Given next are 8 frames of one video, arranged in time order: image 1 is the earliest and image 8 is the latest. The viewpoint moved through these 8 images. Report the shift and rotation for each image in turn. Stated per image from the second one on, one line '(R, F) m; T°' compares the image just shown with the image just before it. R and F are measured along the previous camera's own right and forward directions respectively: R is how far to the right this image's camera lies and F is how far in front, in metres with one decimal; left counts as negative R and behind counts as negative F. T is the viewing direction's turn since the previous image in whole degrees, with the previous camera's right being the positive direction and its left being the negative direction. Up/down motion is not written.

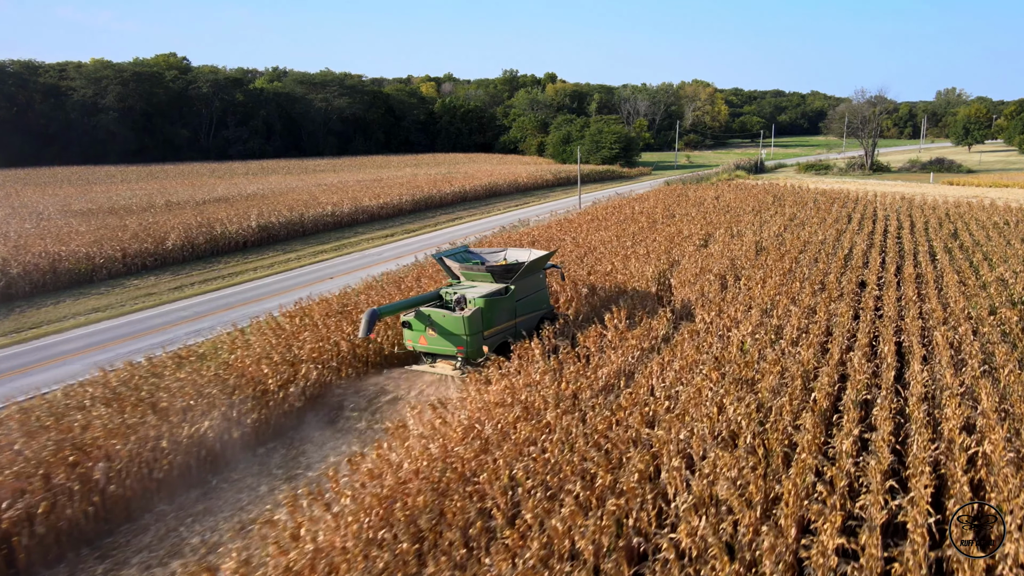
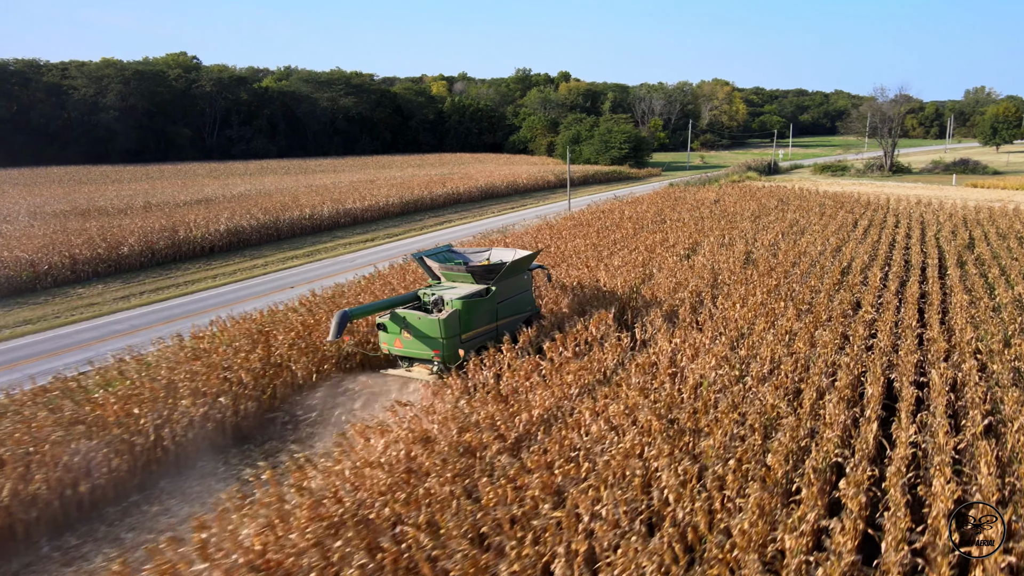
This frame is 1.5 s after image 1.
(+1.0, +1.3) m; -2°
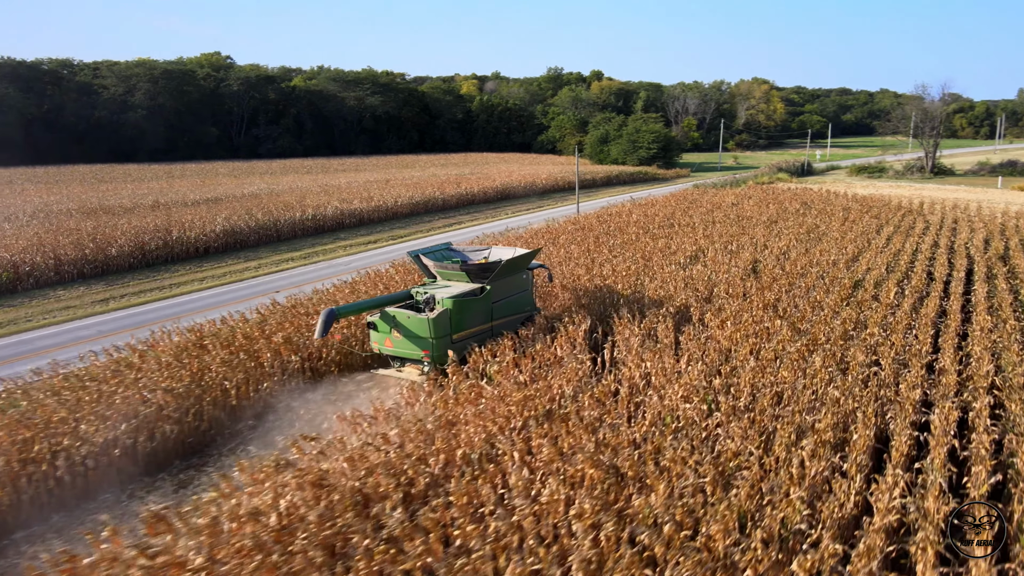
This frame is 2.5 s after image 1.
(+0.9, +0.9) m; -3°
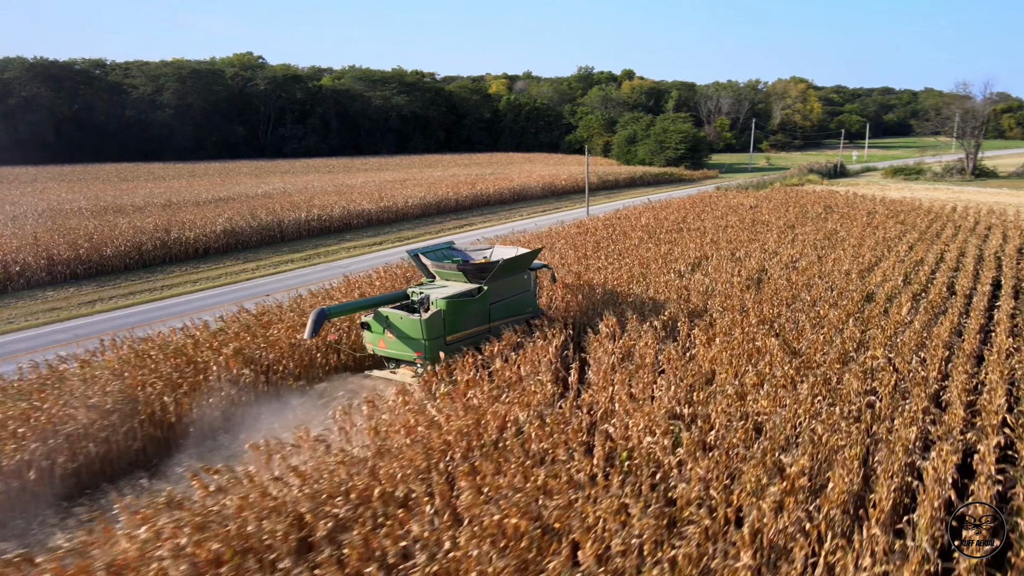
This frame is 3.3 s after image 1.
(+0.7, +0.7) m; -3°
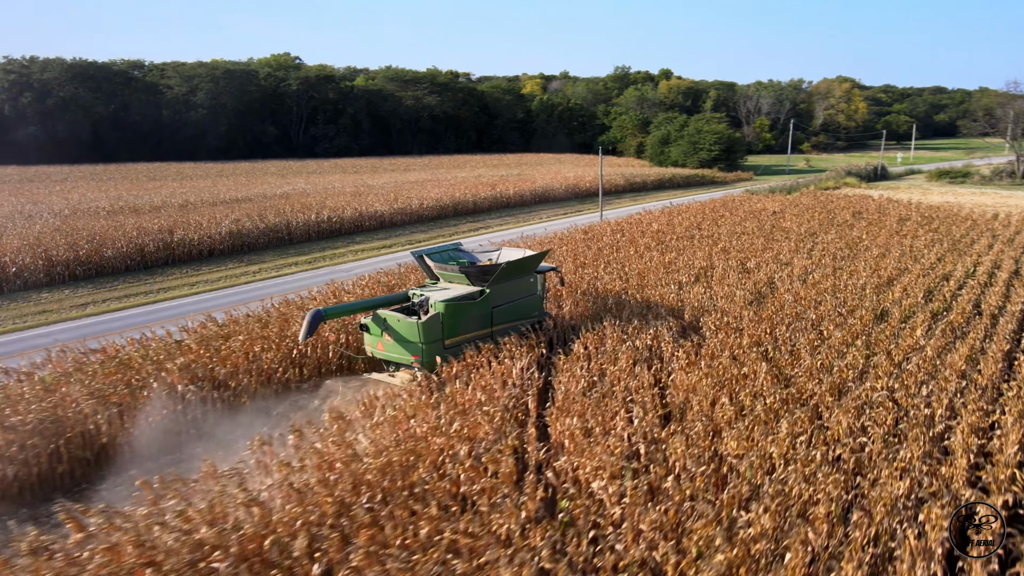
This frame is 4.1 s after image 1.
(+0.8, +0.7) m; -3°
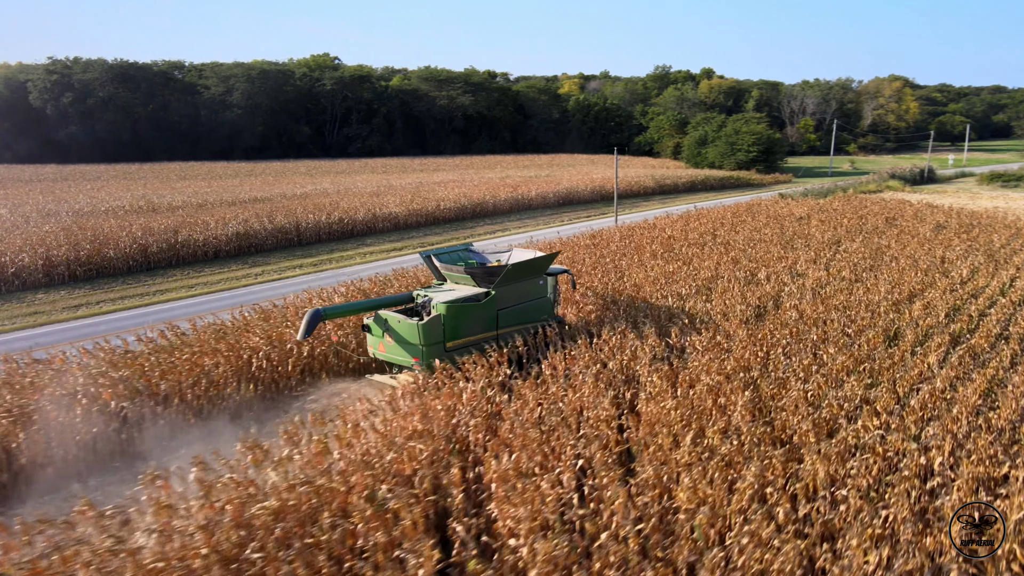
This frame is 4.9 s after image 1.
(+0.8, +0.7) m; -3°
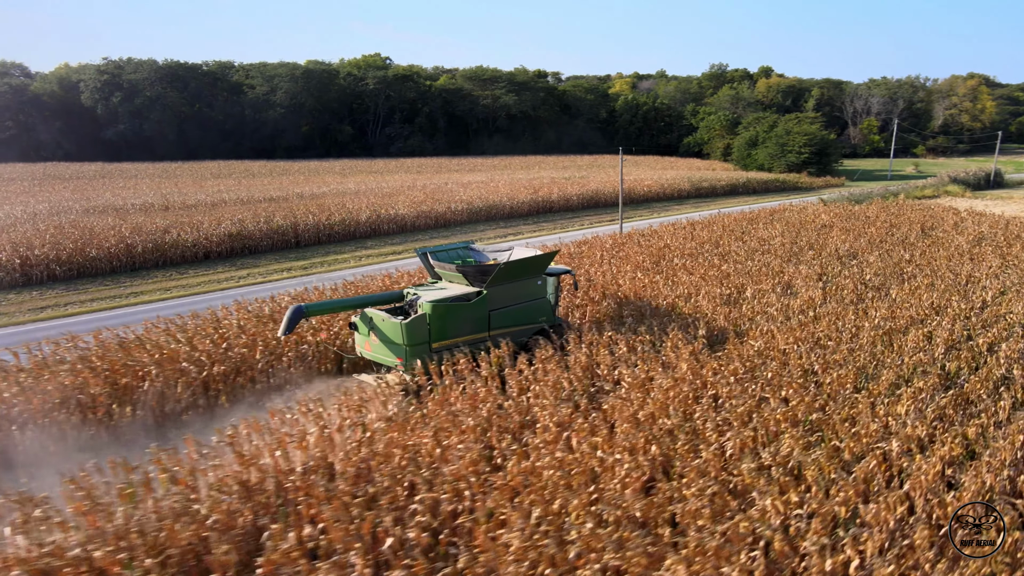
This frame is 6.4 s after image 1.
(+1.5, +1.2) m; -5°
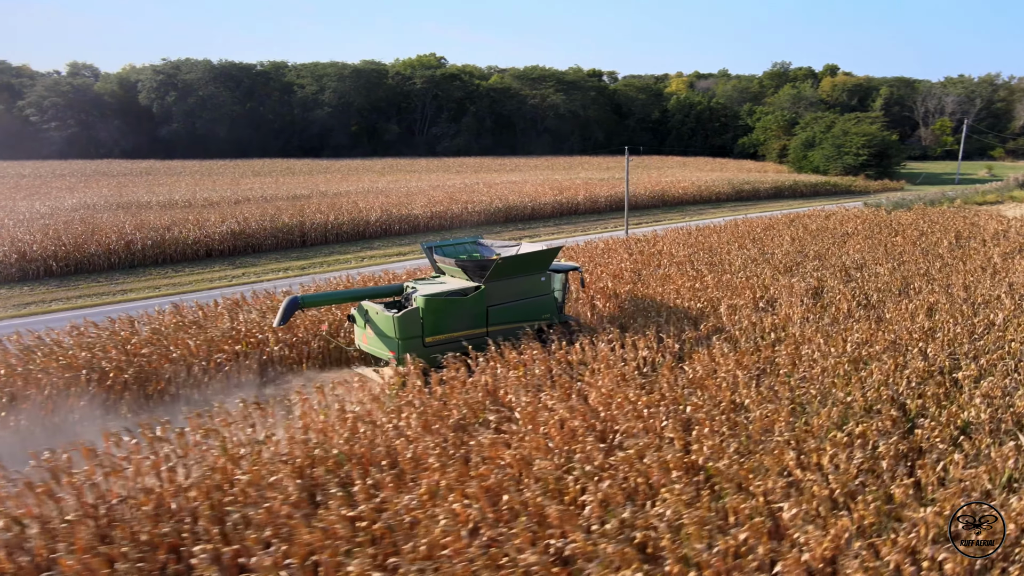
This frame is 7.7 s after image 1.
(+1.4, +0.8) m; -5°
